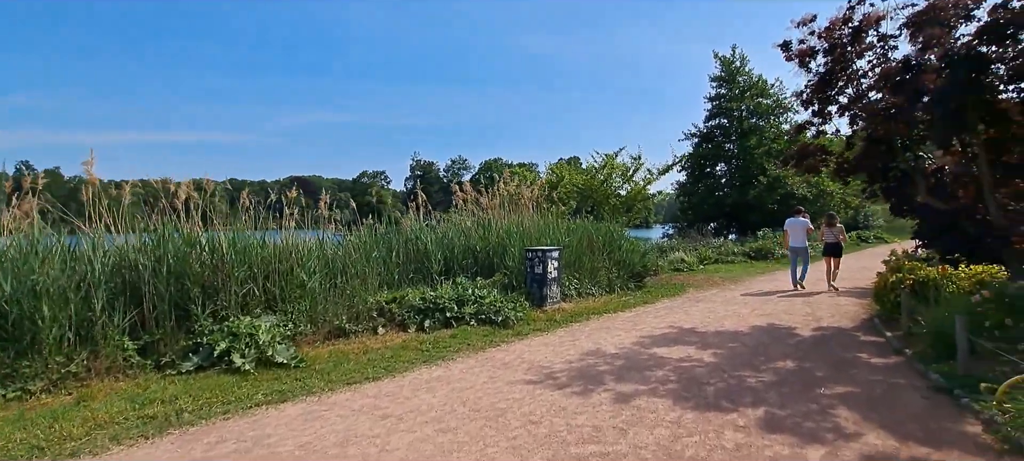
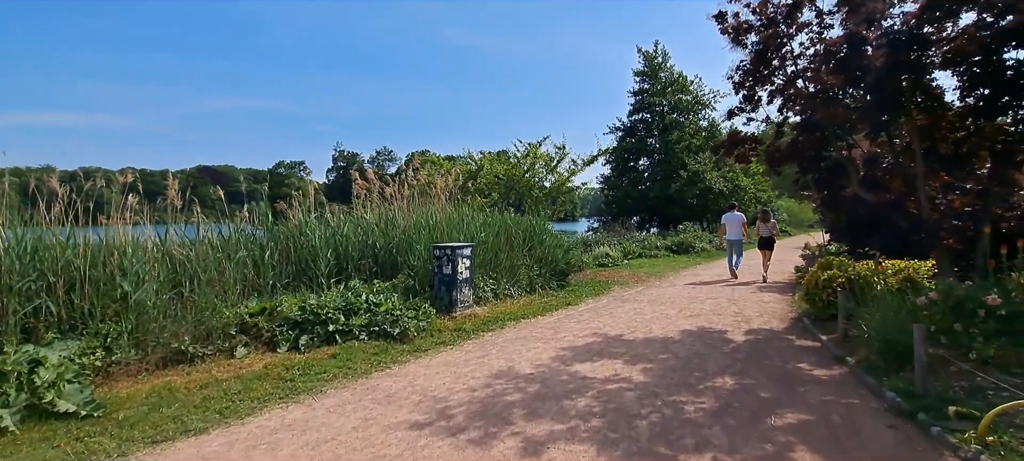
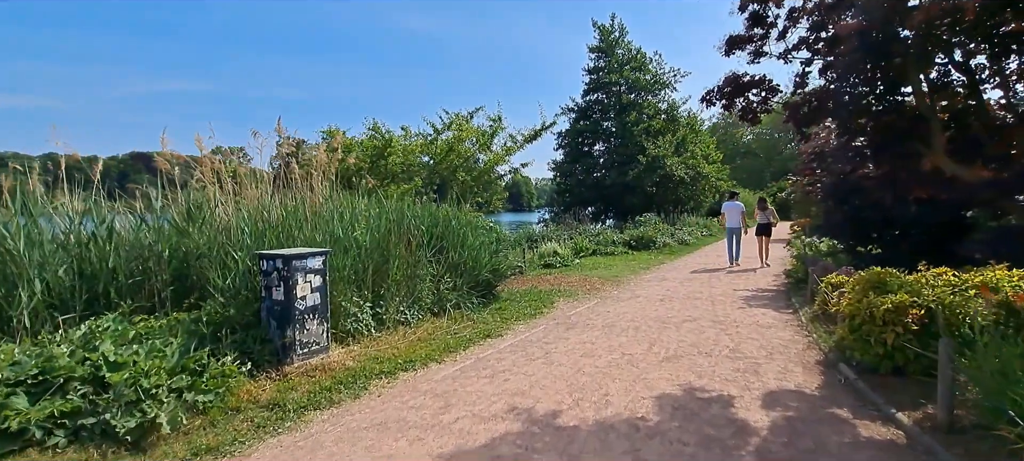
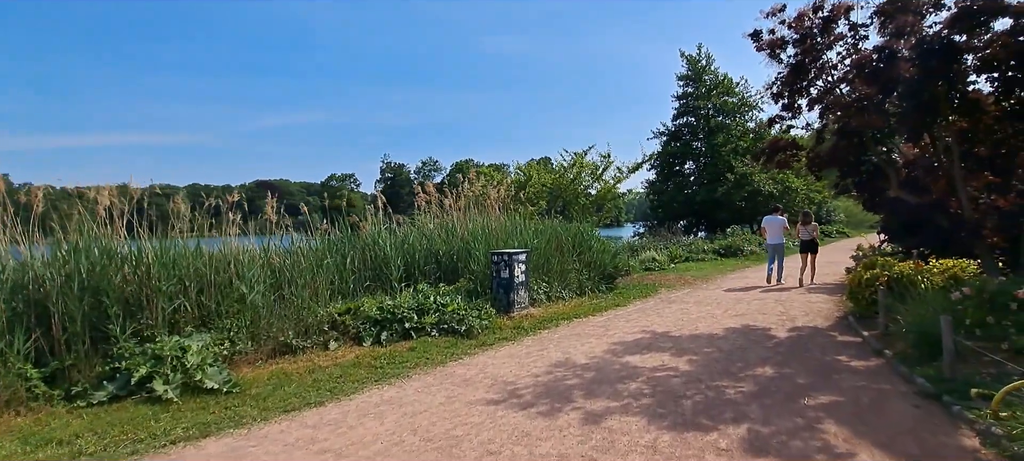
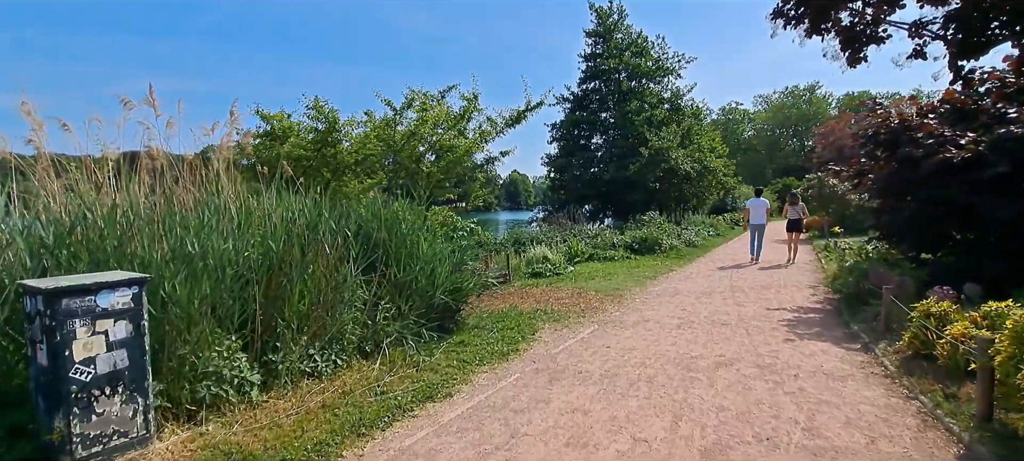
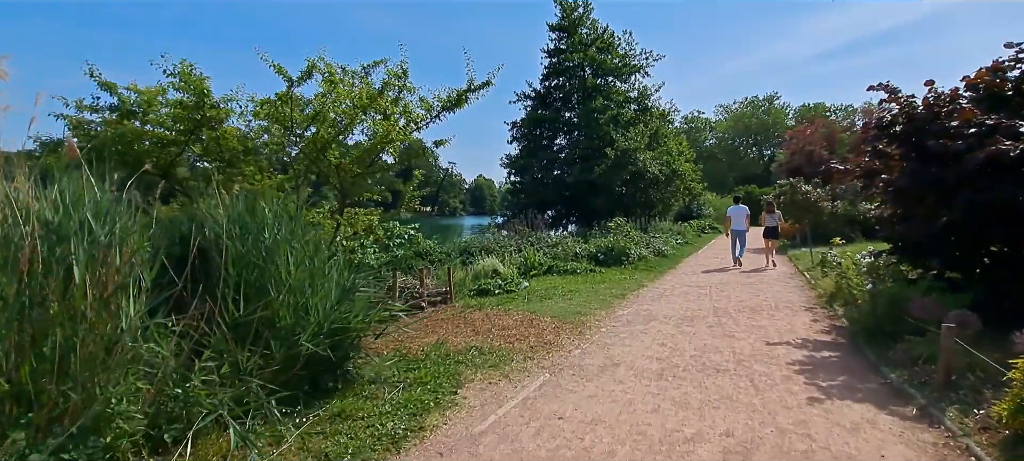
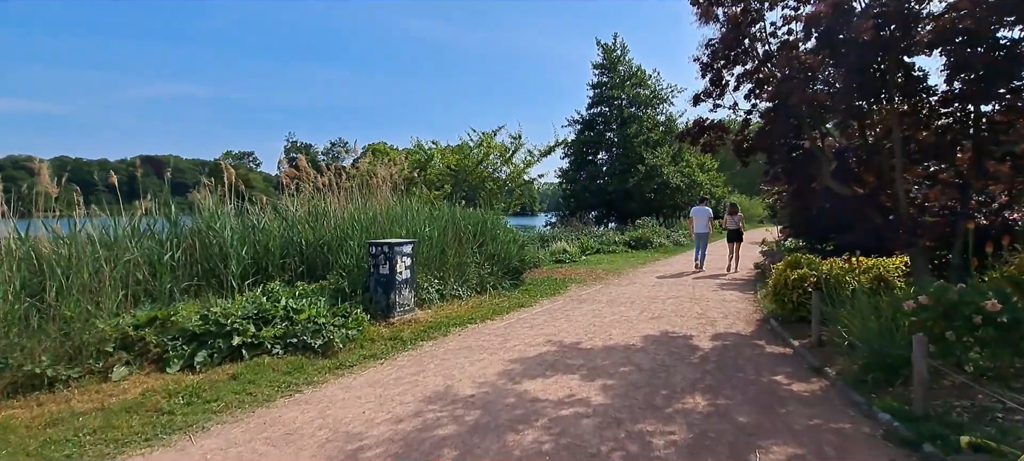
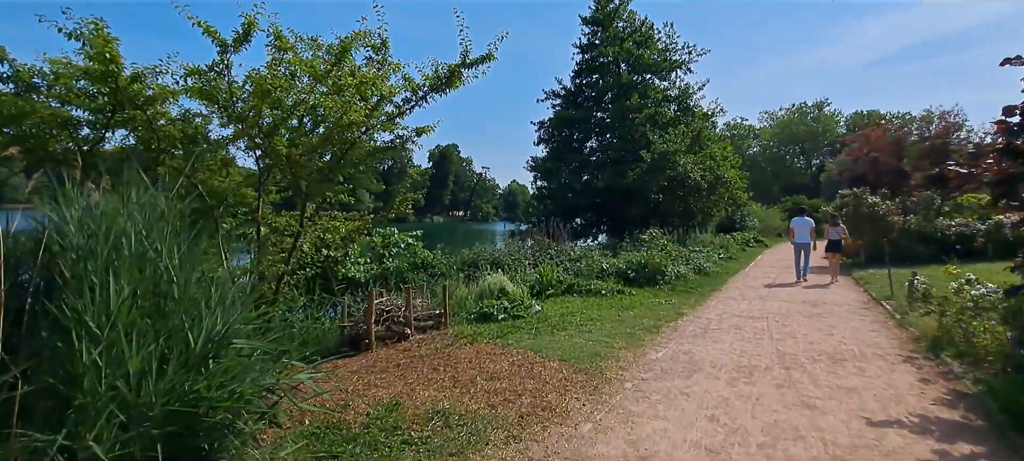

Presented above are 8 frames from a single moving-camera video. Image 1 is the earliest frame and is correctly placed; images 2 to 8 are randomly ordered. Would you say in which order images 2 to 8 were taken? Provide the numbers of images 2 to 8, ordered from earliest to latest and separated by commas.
4, 2, 7, 3, 5, 6, 8
